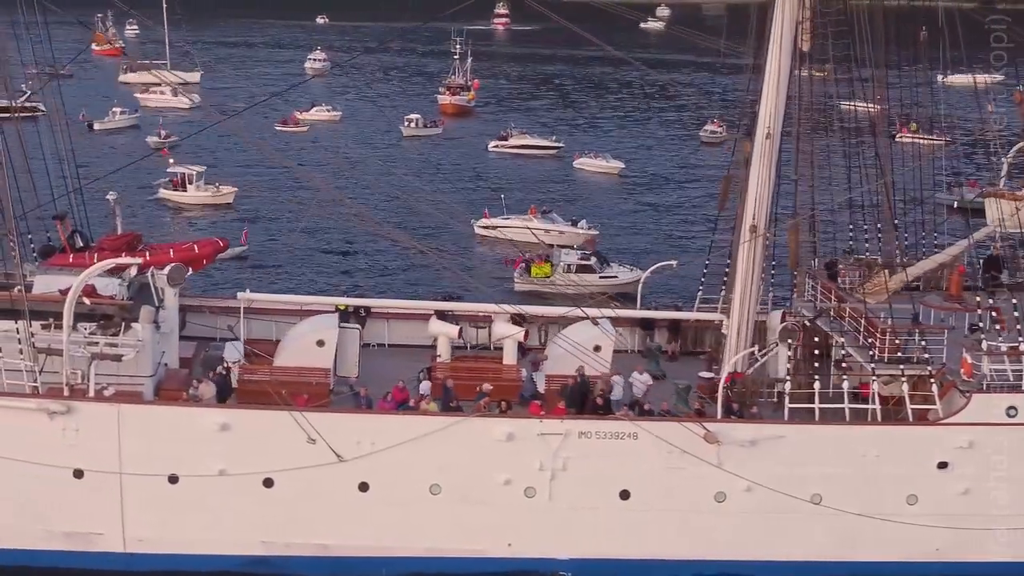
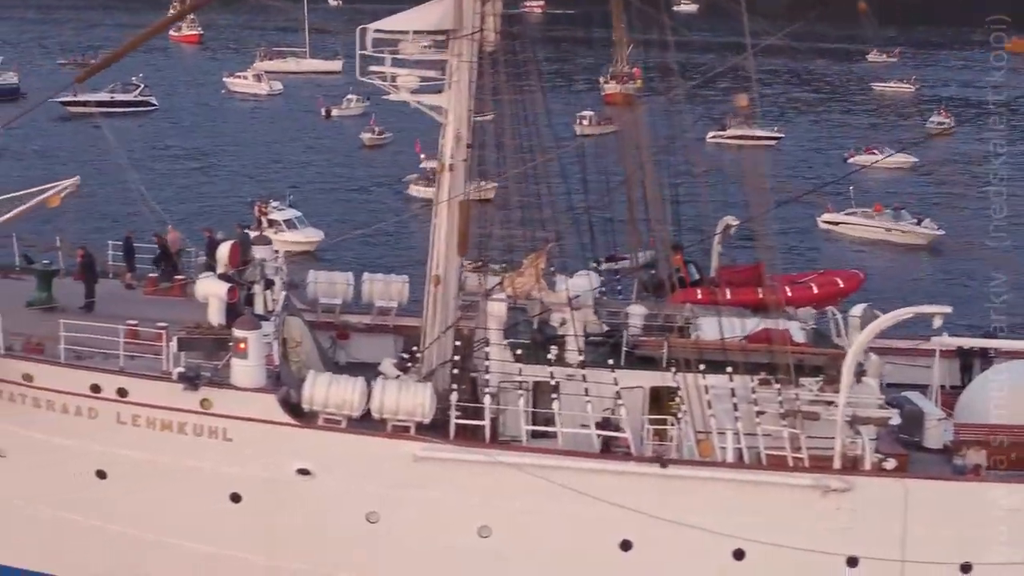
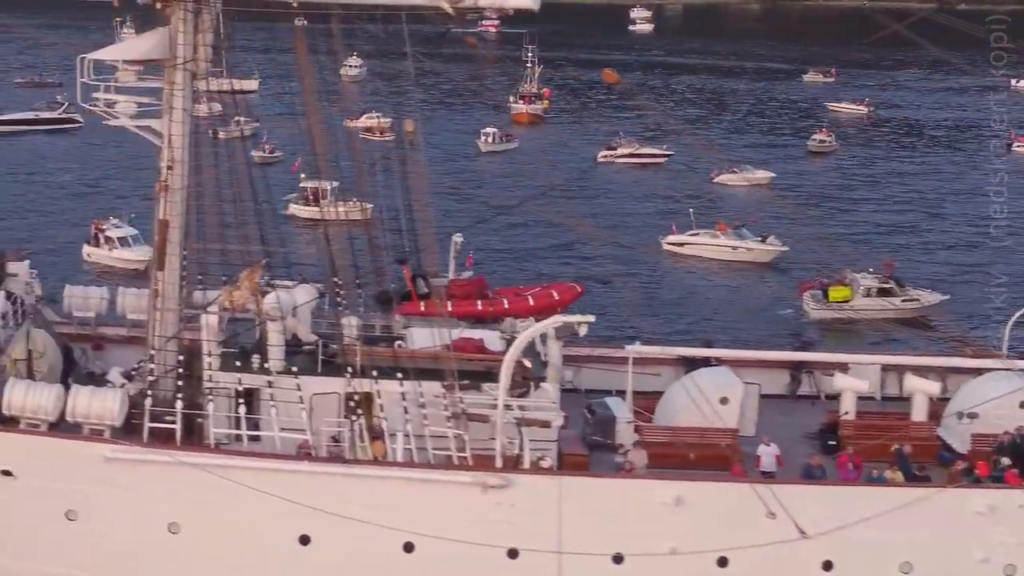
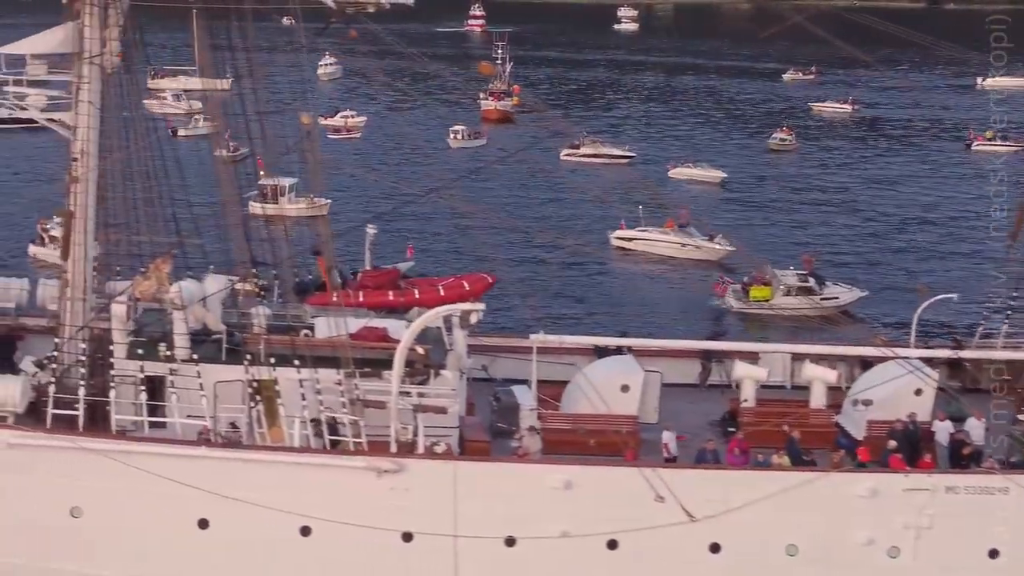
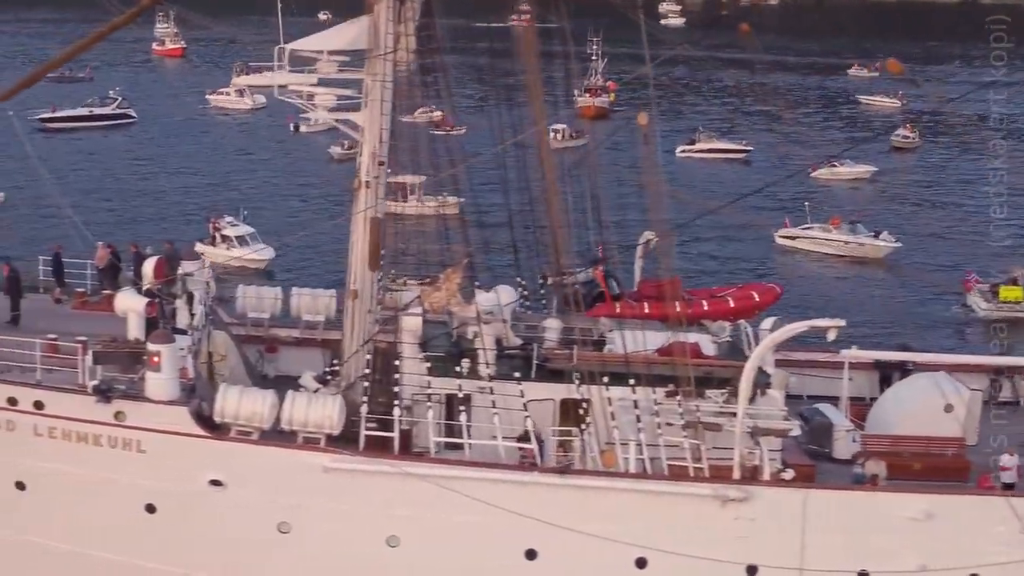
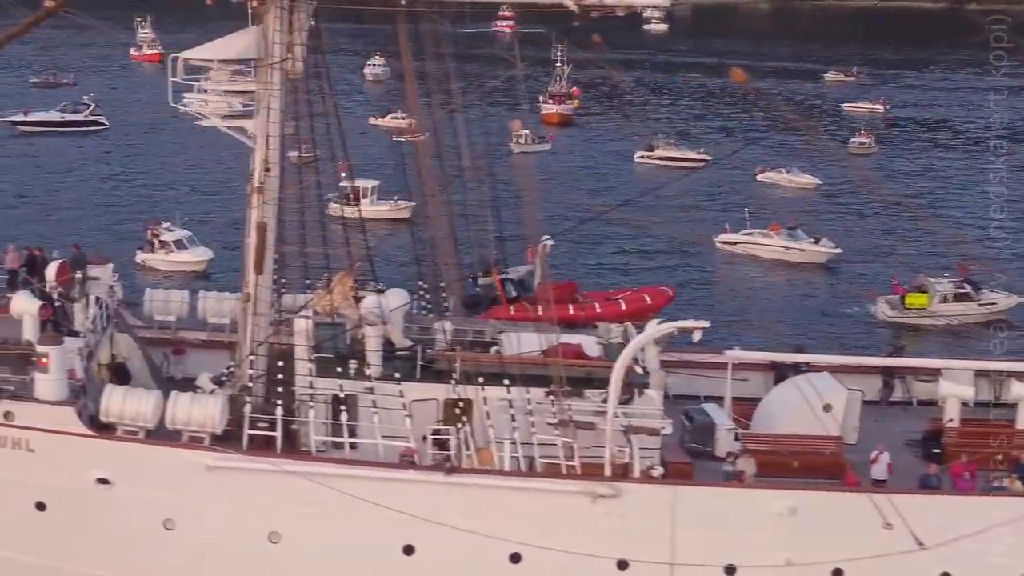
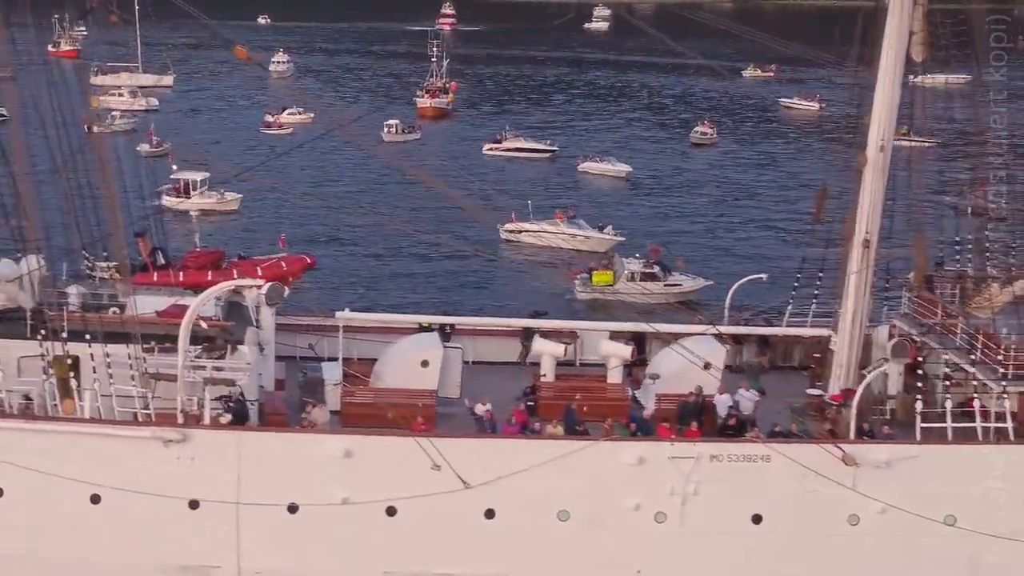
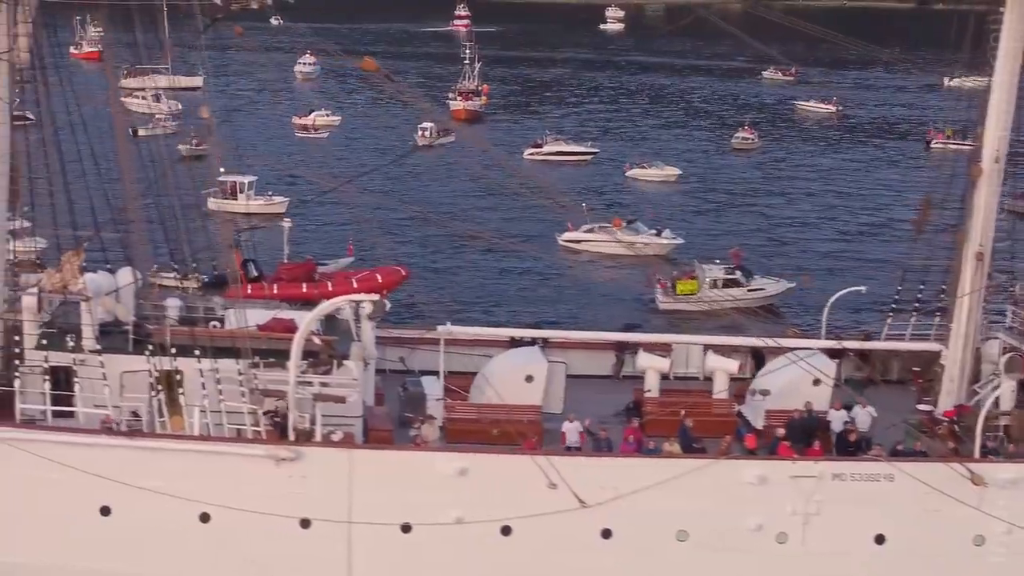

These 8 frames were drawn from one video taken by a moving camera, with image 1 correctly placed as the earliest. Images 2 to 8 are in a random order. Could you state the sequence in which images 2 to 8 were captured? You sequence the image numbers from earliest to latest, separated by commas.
7, 8, 4, 3, 6, 5, 2
